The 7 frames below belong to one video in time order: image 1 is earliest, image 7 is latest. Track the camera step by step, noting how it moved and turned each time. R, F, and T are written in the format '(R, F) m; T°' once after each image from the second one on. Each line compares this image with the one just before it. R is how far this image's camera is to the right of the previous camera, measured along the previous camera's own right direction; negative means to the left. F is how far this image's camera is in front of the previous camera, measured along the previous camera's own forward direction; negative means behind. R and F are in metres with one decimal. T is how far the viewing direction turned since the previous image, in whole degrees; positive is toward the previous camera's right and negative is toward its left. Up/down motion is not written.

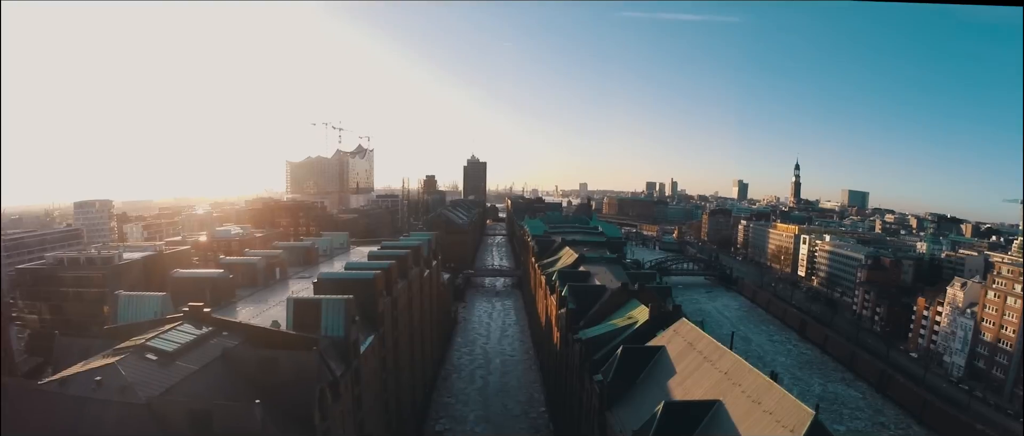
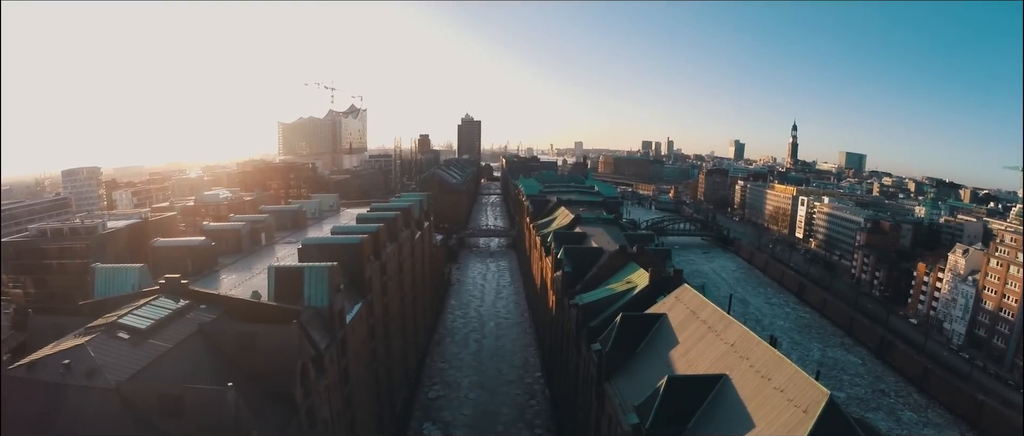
(0.0, +1.4) m; 0°
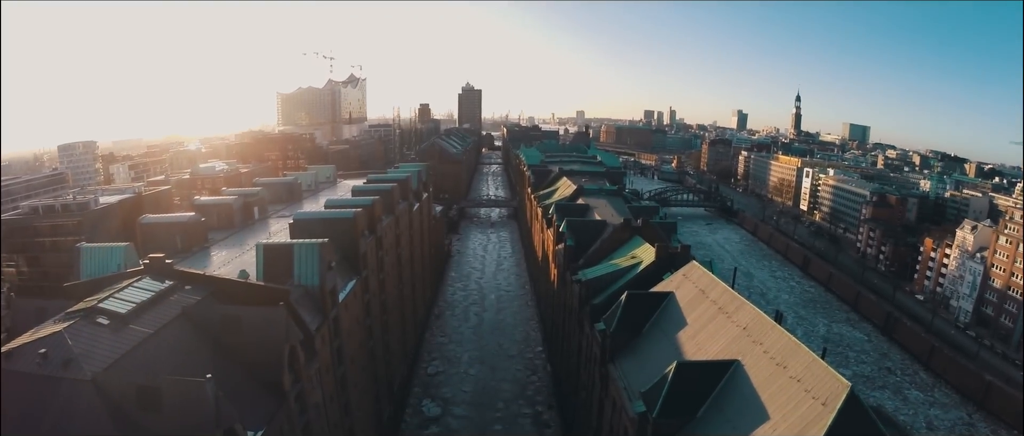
(0.0, +1.1) m; 0°
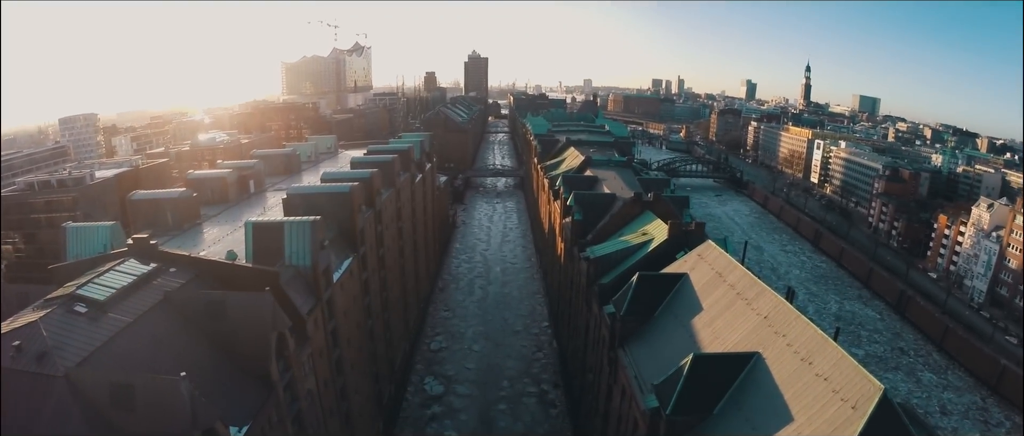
(0.0, +1.3) m; -1°
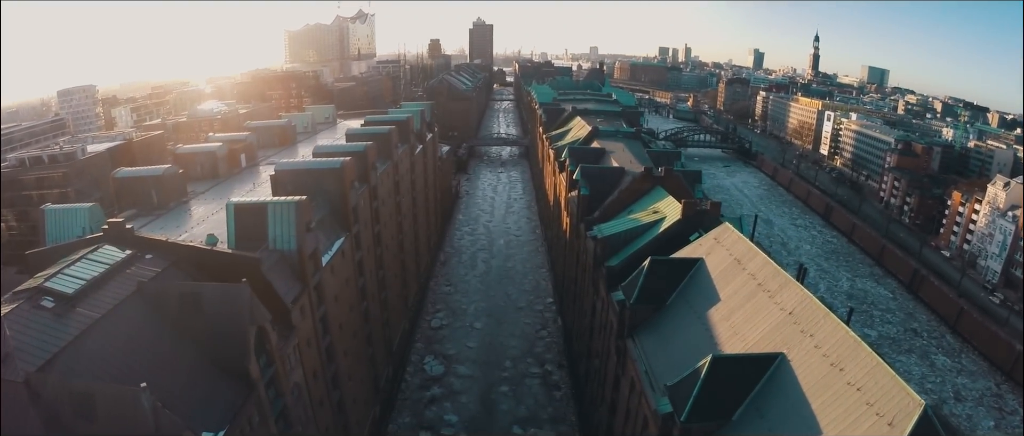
(0.0, +1.4) m; 0°
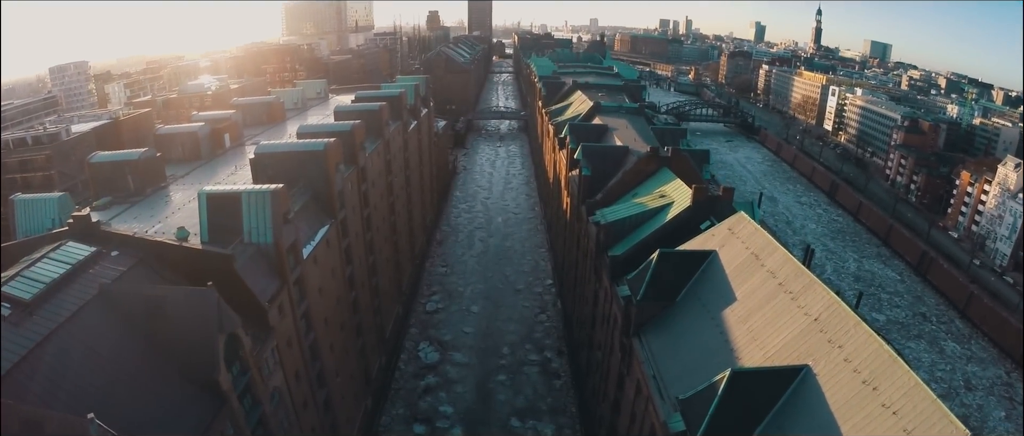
(0.0, +1.5) m; 0°
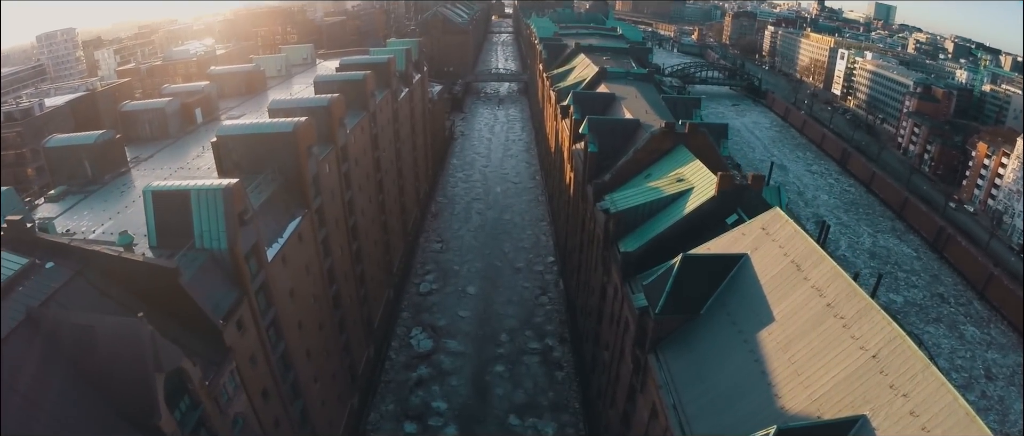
(-0.1, +2.3) m; 0°
